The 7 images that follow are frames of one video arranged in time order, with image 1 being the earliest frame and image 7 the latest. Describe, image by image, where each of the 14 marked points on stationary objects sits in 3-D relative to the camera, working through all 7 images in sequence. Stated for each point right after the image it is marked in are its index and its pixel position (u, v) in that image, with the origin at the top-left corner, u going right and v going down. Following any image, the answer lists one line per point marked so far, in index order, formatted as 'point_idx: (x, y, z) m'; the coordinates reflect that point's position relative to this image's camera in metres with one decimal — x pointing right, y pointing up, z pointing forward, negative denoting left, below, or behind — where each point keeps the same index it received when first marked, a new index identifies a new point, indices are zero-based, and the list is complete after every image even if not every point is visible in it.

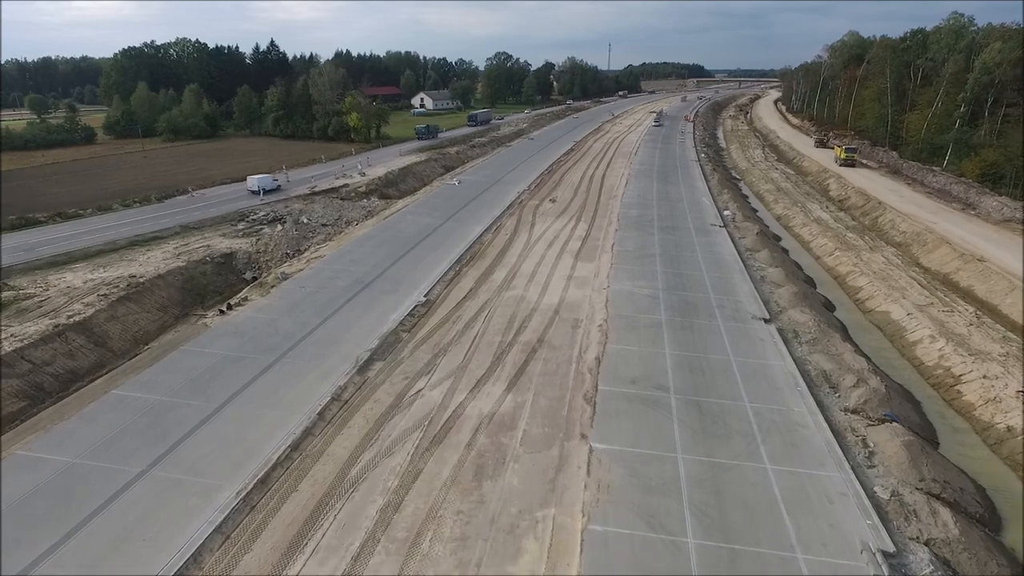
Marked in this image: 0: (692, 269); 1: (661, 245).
0: (+5.1, +0.5, +17.5) m
1: (+4.7, +1.3, +19.5) m
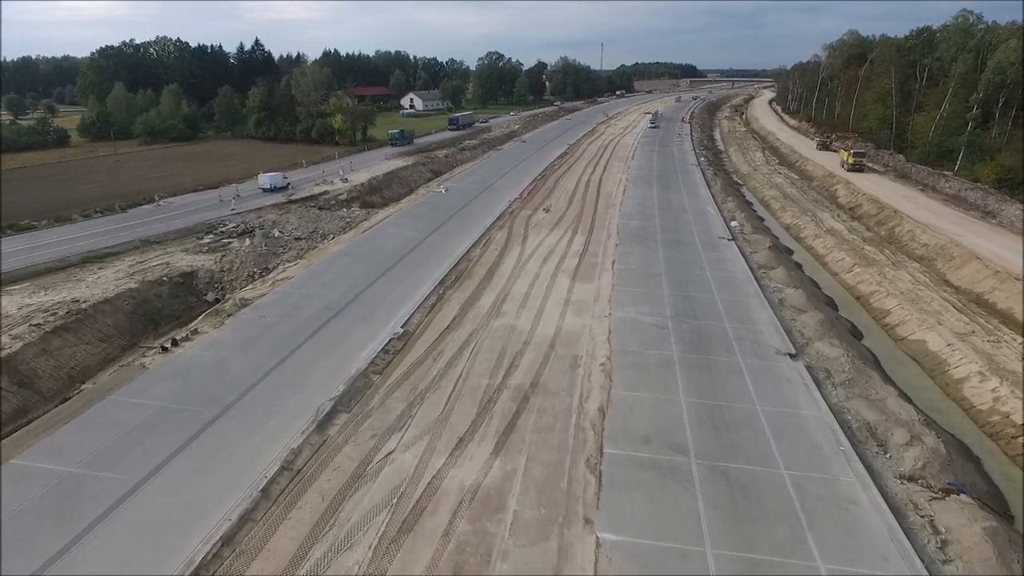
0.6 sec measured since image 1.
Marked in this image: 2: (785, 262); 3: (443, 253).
0: (+4.8, -0.1, +15.7) m
1: (+4.4, +0.7, +17.7) m
2: (+8.2, +0.8, +18.7) m
3: (-2.1, +1.1, +19.1) m
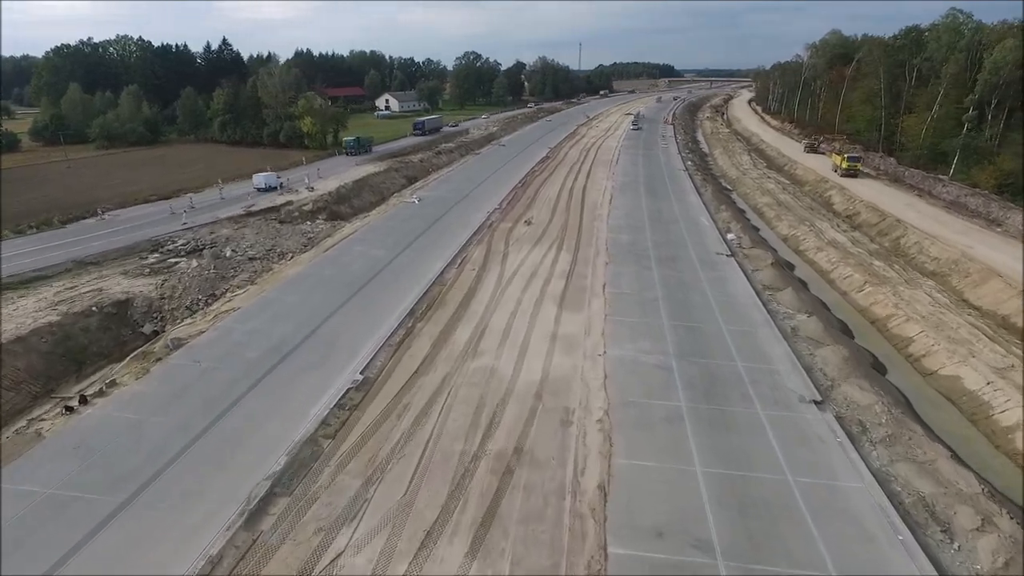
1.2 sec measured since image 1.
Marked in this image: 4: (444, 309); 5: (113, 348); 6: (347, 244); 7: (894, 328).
0: (+4.3, -0.8, +13.9) m
1: (+3.9, 0.0, +15.9) m
2: (+7.7, +0.2, +17.0) m
3: (-2.7, +0.4, +17.1) m
4: (-1.6, -0.5, +14.7) m
5: (-9.7, -1.5, +15.1) m
6: (-5.1, +1.4, +19.3) m
7: (+9.2, -1.0, +15.0) m
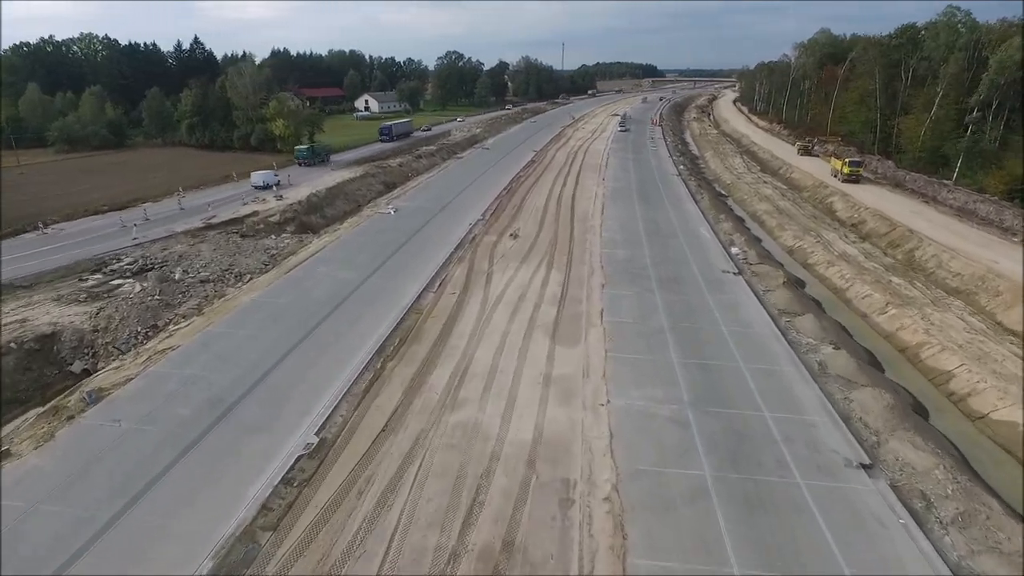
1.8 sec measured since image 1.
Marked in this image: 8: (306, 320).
0: (+4.1, -1.4, +12.1) m
1: (+3.5, -0.6, +14.1) m
2: (+7.3, -0.4, +15.3) m
3: (-3.0, -0.3, +15.1) m
4: (-1.9, -1.2, +12.7) m
5: (-10.0, -2.2, +13.0) m
6: (-5.5, +0.7, +17.3) m
7: (+8.9, -1.5, +13.3) m
8: (-4.6, -0.7, +13.8) m
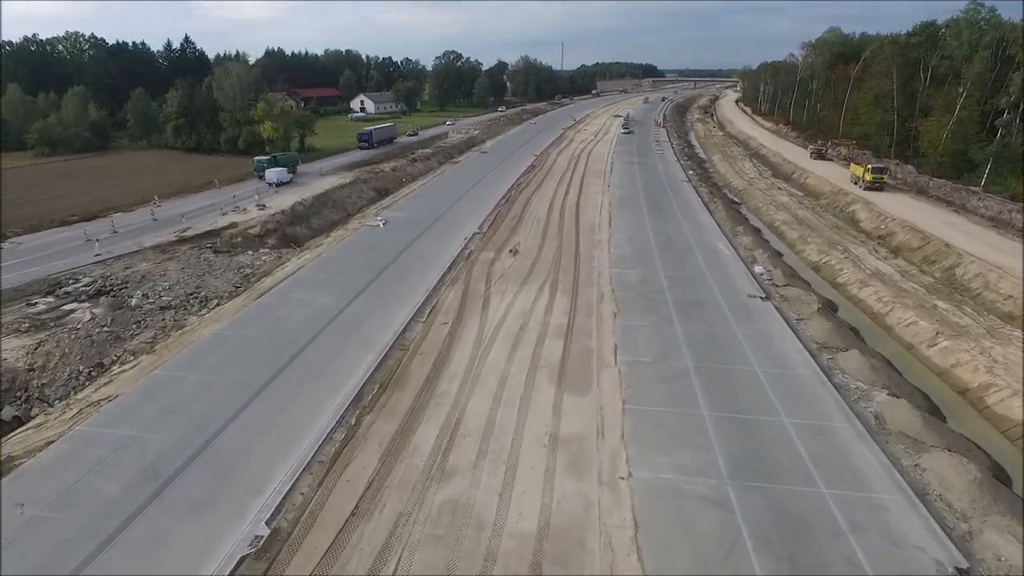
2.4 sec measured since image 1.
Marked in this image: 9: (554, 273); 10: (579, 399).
0: (+4.1, -2.0, +10.2) m
1: (+3.5, -1.2, +12.2) m
2: (+7.3, -1.0, +13.4) m
3: (-3.0, -1.0, +13.2) m
4: (-1.9, -1.8, +10.8) m
5: (-10.0, -2.8, +11.1) m
6: (-5.5, 0.0, +15.4) m
7: (+8.9, -2.2, +11.4) m
8: (-4.6, -1.3, +11.9) m
9: (+1.1, +0.4, +16.7) m
10: (+1.2, -1.8, +10.5) m
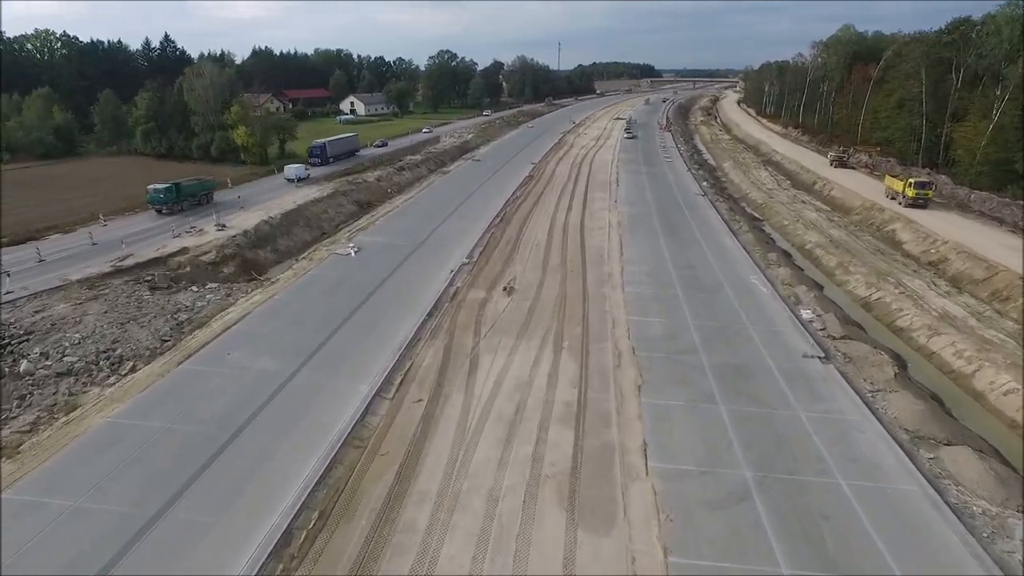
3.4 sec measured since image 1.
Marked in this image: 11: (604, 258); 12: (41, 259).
0: (+4.0, -3.1, +7.1) m
1: (+3.4, -2.3, +9.1) m
2: (+7.2, -2.1, +10.3) m
3: (-3.1, -2.1, +10.0) m
4: (-2.0, -2.9, +7.7) m
5: (-10.1, -4.0, +7.8) m
6: (-5.7, -1.1, +12.2) m
7: (+8.8, -3.3, +8.3) m
8: (-4.7, -2.5, +8.7) m
9: (+1.0, -0.7, +13.6) m
10: (+1.1, -3.0, +7.4) m
11: (+2.6, +0.8, +17.6) m
12: (-14.2, +0.9, +18.7) m
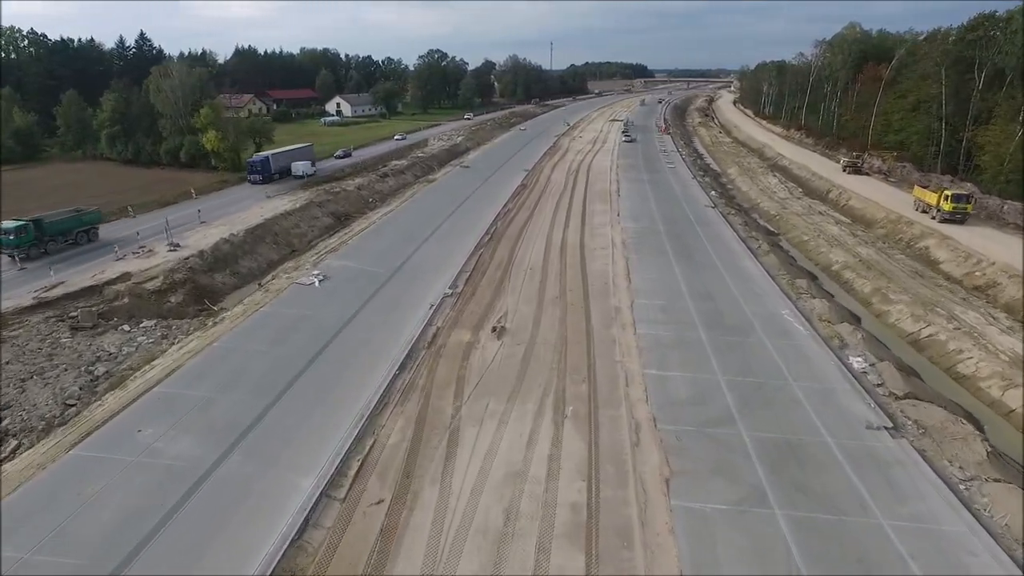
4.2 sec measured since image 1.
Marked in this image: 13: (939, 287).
0: (+3.9, -4.0, +4.6) m
1: (+3.3, -3.2, +6.6) m
2: (+7.0, -3.0, +7.9) m
3: (-3.3, -2.9, +7.5) m
4: (-2.1, -3.8, +5.1) m
5: (-10.2, -4.9, +5.2) m
6: (-5.8, -2.0, +9.6) m
7: (+8.7, -4.1, +5.9) m
8: (-4.8, -3.3, +6.2) m
9: (+0.8, -1.6, +11.1) m
10: (+1.0, -3.8, +4.9) m
11: (+2.4, 0.0, +15.1) m
12: (-14.5, 0.0, +16.0) m
13: (+11.9, 0.0, +17.2) m
